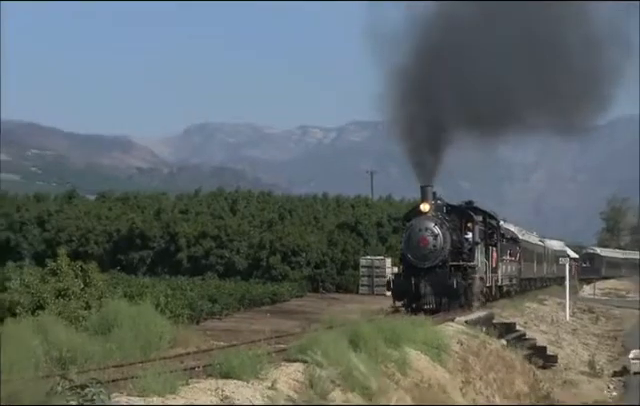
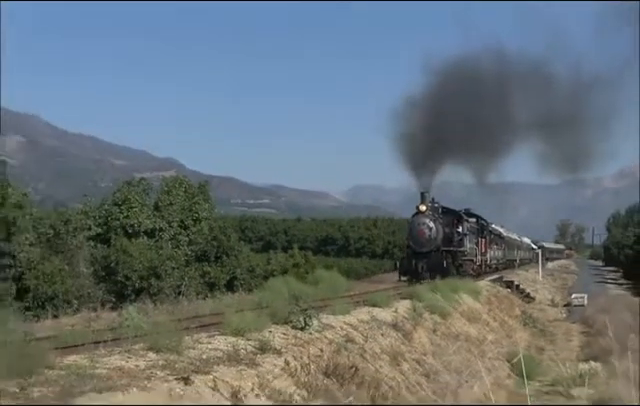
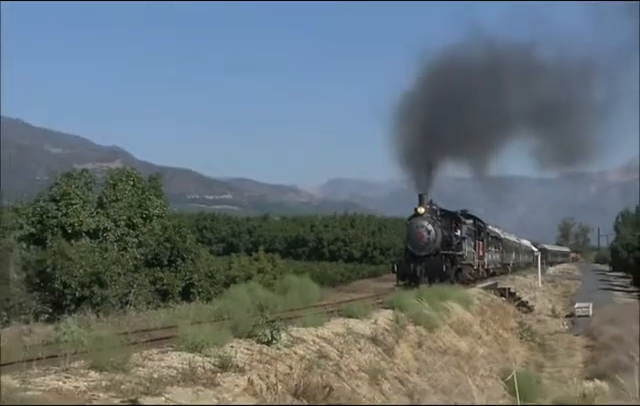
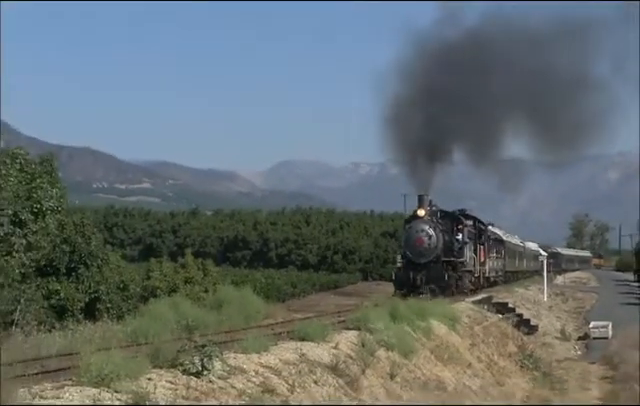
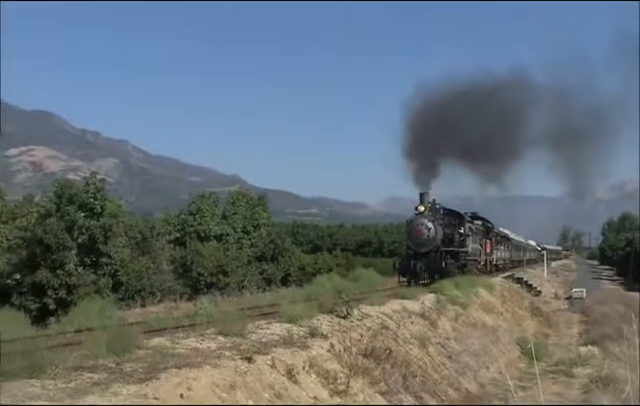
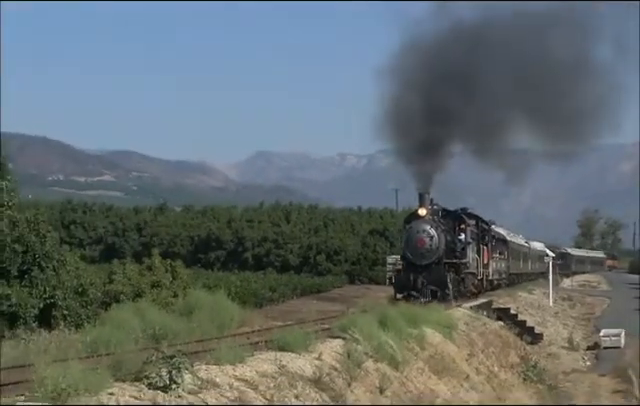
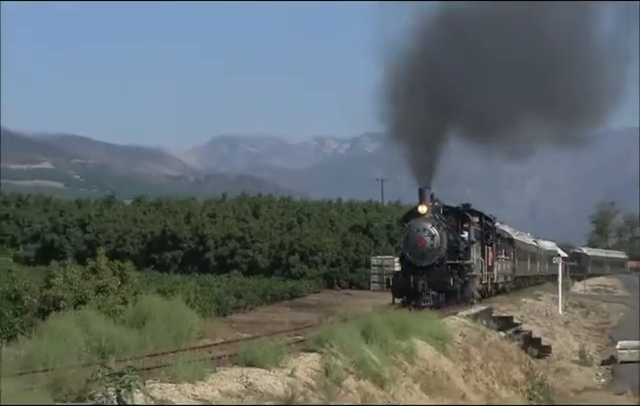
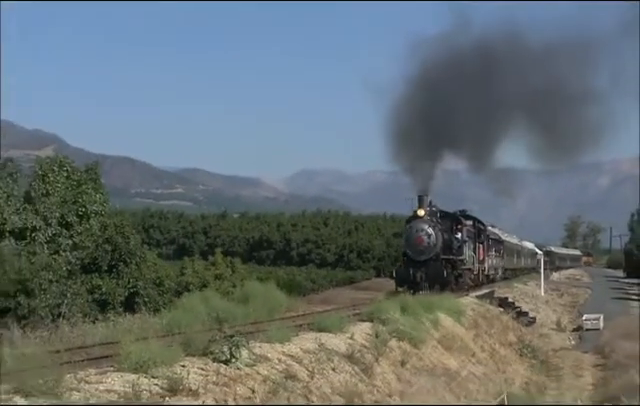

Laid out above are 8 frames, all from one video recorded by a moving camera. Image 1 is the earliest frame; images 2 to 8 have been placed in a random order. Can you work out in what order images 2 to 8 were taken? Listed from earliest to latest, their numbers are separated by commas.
7, 6, 4, 8, 3, 2, 5
